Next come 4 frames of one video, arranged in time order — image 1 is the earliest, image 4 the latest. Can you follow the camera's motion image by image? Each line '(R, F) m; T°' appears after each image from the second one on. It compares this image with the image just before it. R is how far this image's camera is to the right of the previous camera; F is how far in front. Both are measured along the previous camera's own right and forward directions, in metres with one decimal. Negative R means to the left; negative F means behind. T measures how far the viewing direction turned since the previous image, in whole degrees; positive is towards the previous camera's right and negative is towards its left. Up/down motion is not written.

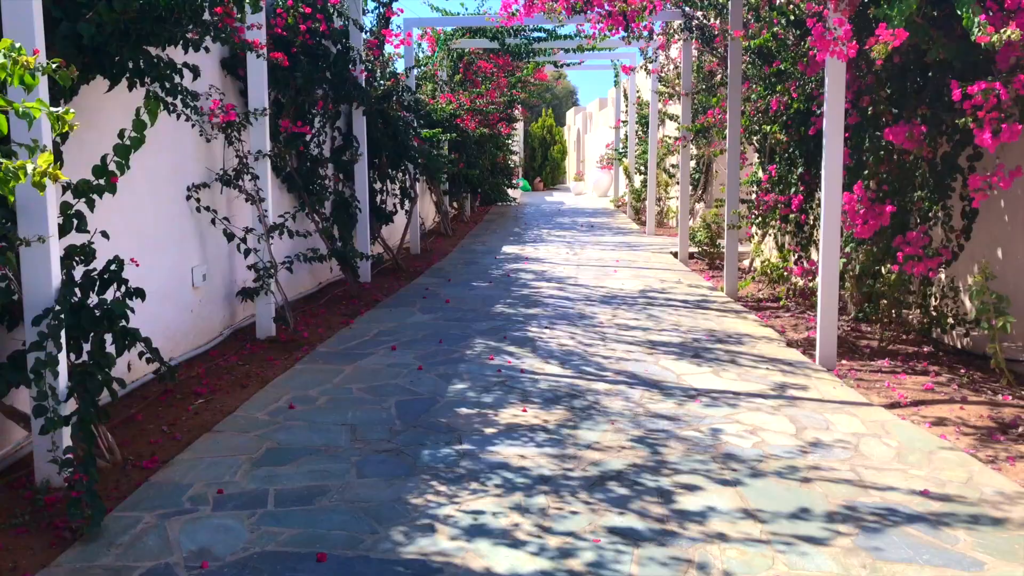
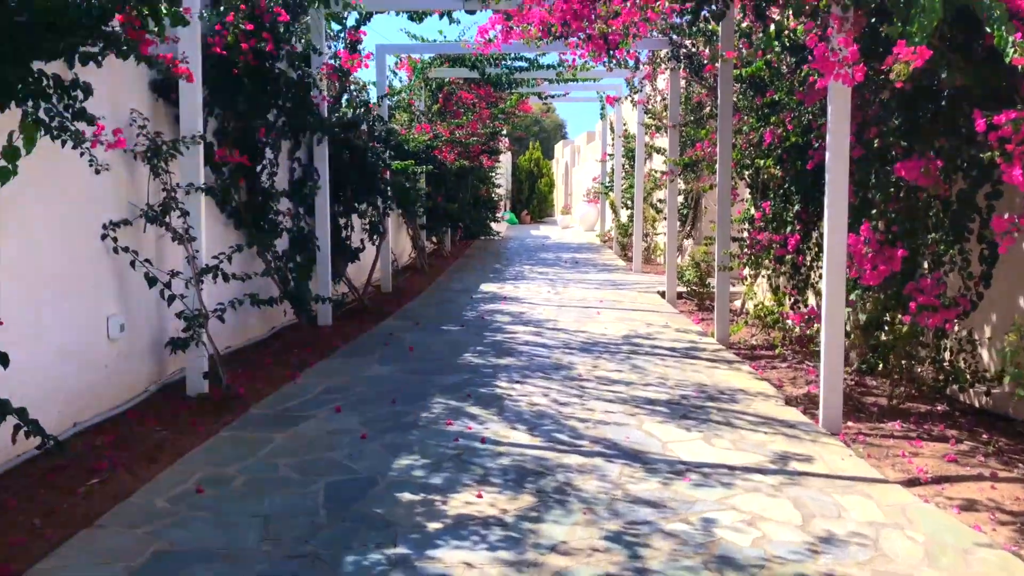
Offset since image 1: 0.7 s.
(+0.1, +0.5) m; +1°
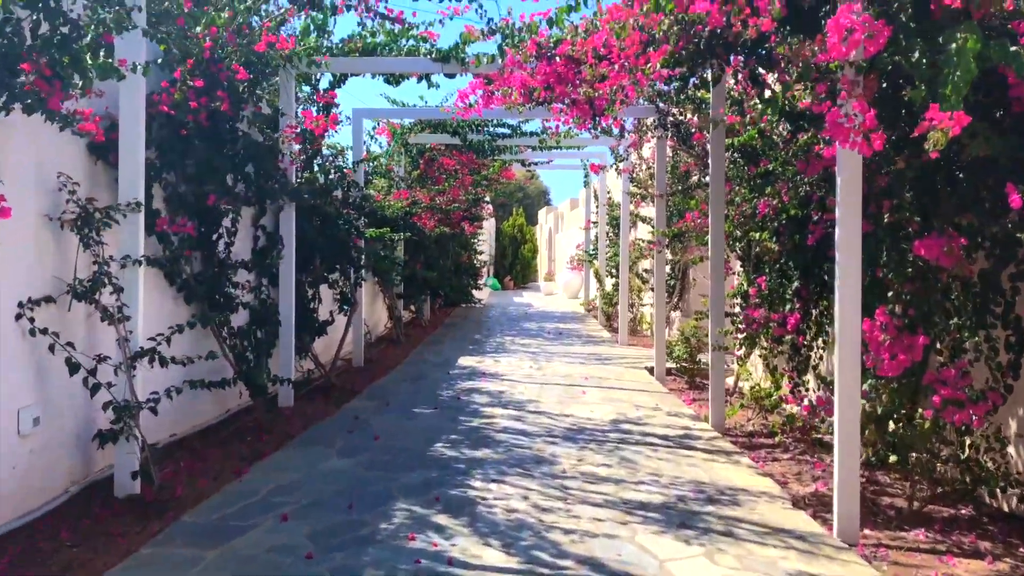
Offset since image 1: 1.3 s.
(0.0, +0.4) m; +1°
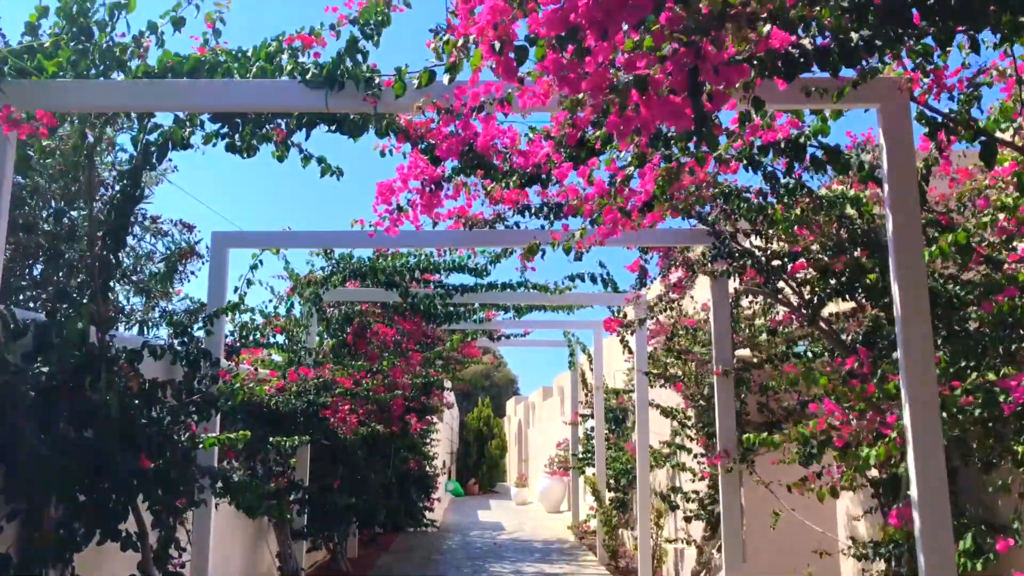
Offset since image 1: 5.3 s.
(0.0, +3.1) m; +2°
